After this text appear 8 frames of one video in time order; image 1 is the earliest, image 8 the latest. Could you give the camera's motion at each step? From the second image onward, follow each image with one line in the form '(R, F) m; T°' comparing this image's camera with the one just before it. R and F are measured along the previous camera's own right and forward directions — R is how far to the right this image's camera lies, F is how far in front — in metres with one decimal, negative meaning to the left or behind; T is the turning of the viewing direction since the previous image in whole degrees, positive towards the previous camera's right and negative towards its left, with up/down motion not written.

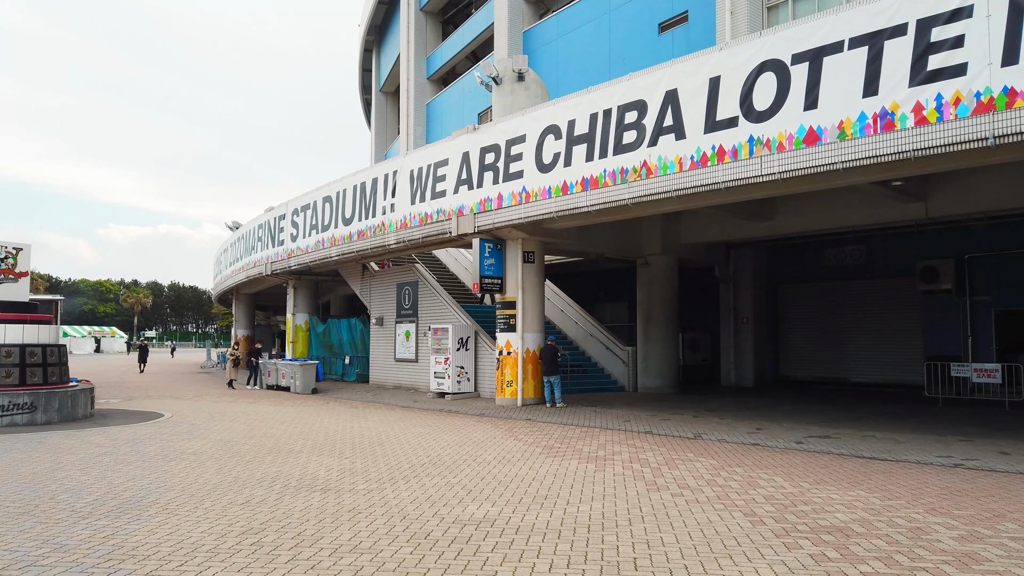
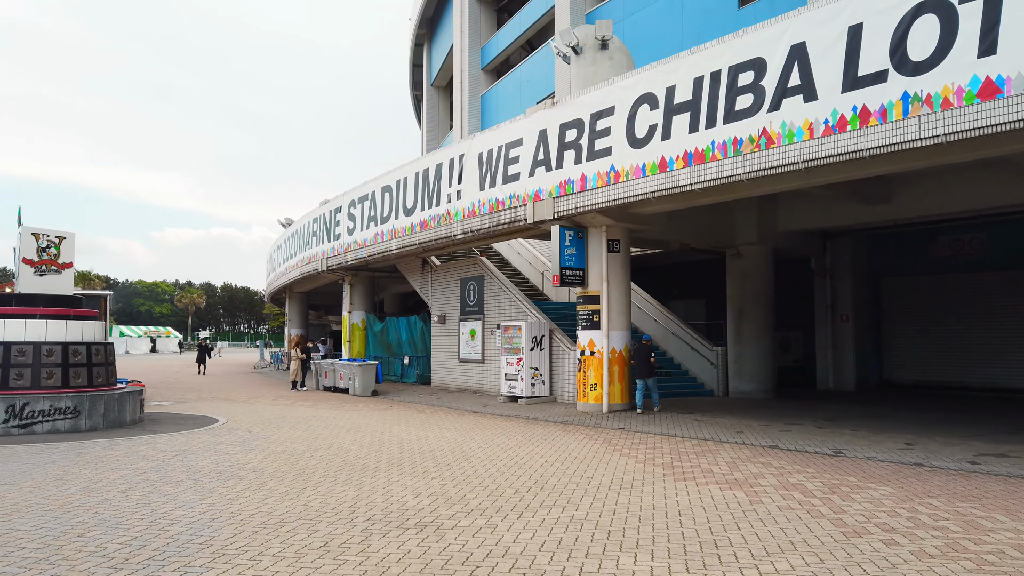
(-0.7, +1.5) m; -3°
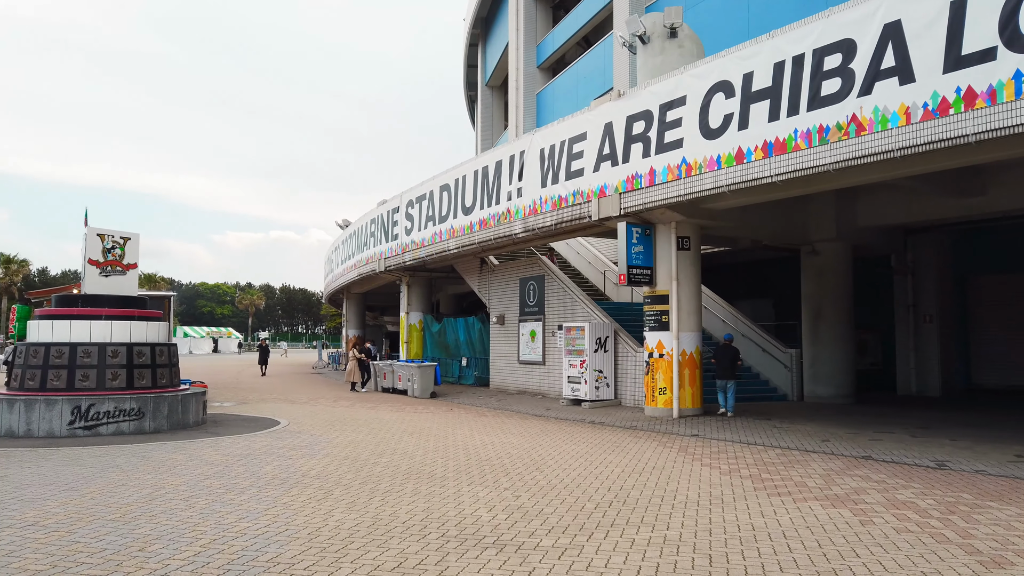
(-0.2, +0.4) m; -4°
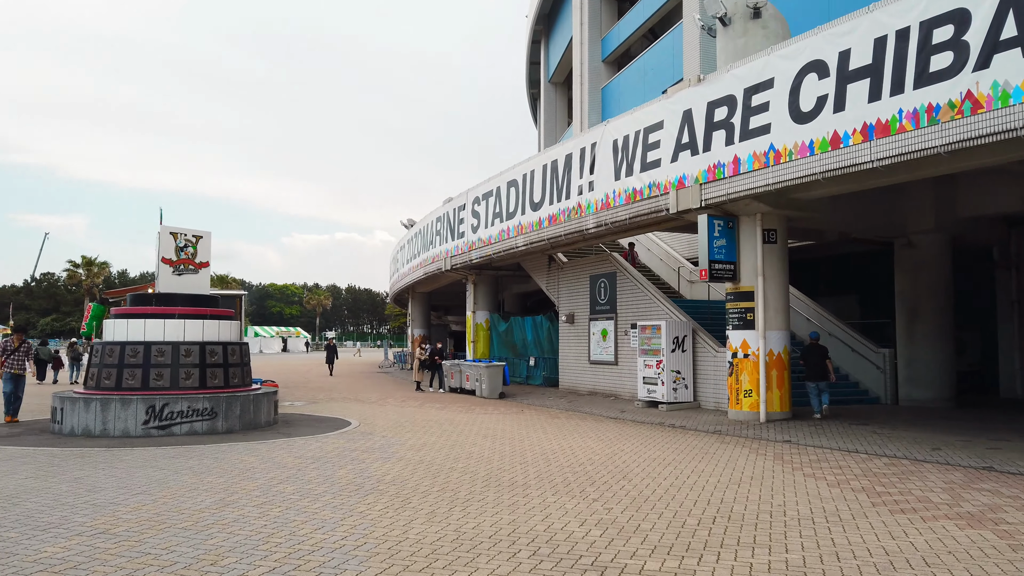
(-0.2, +0.5) m; -5°
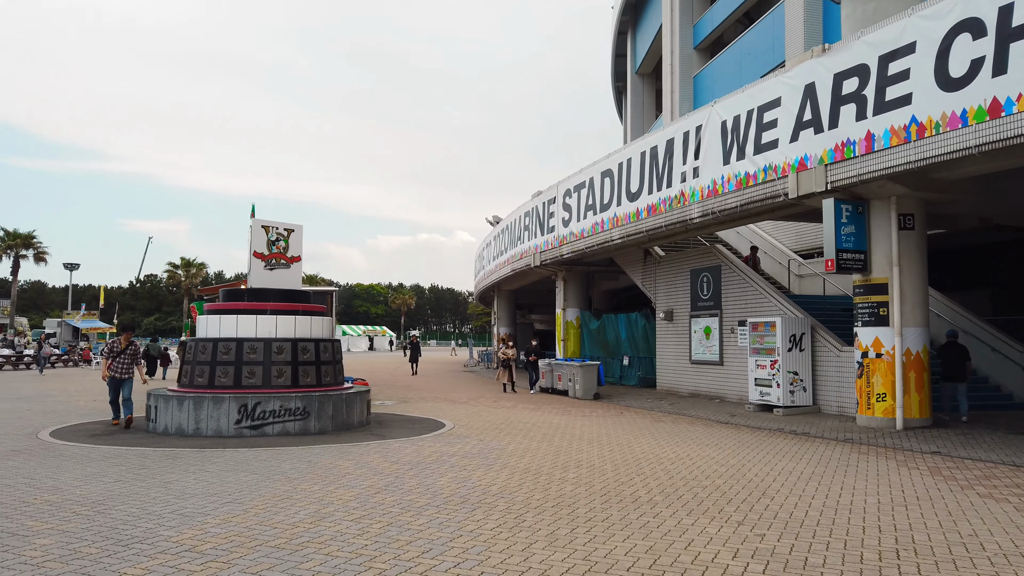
(-0.3, +0.8) m; -6°
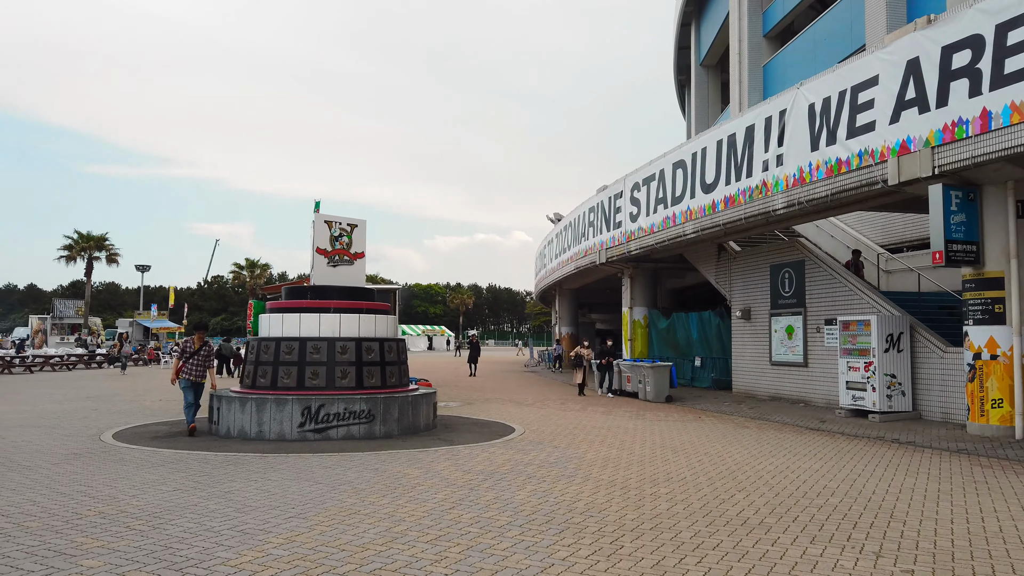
(-0.2, +0.6) m; -4°
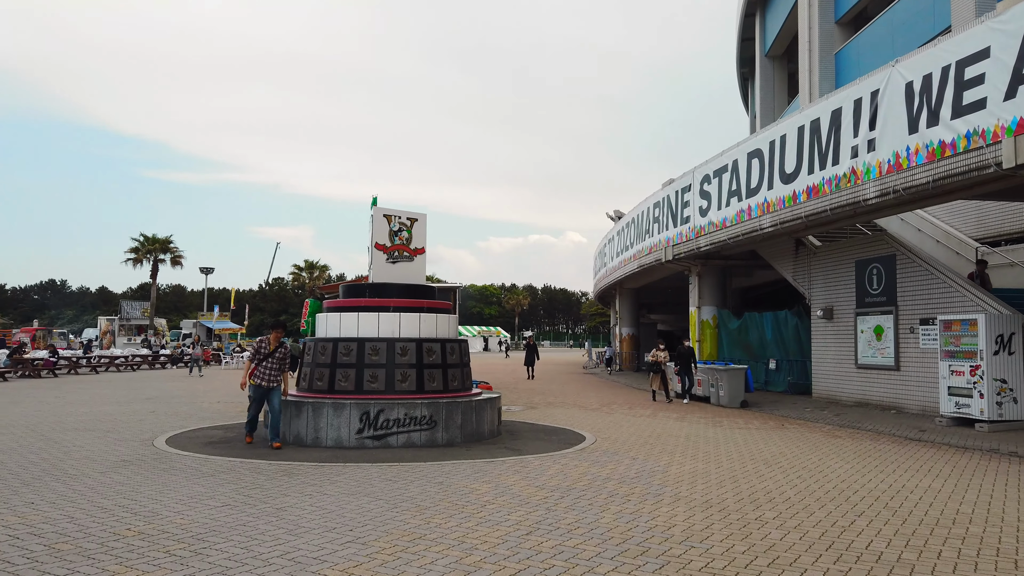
(-0.2, +0.7) m; -4°
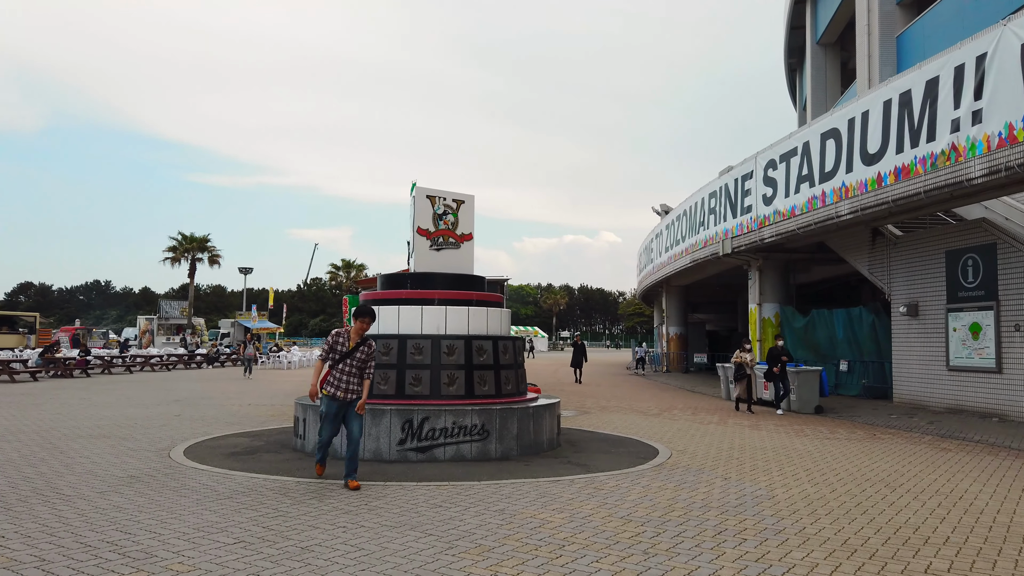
(-0.3, +1.2) m; -3°
